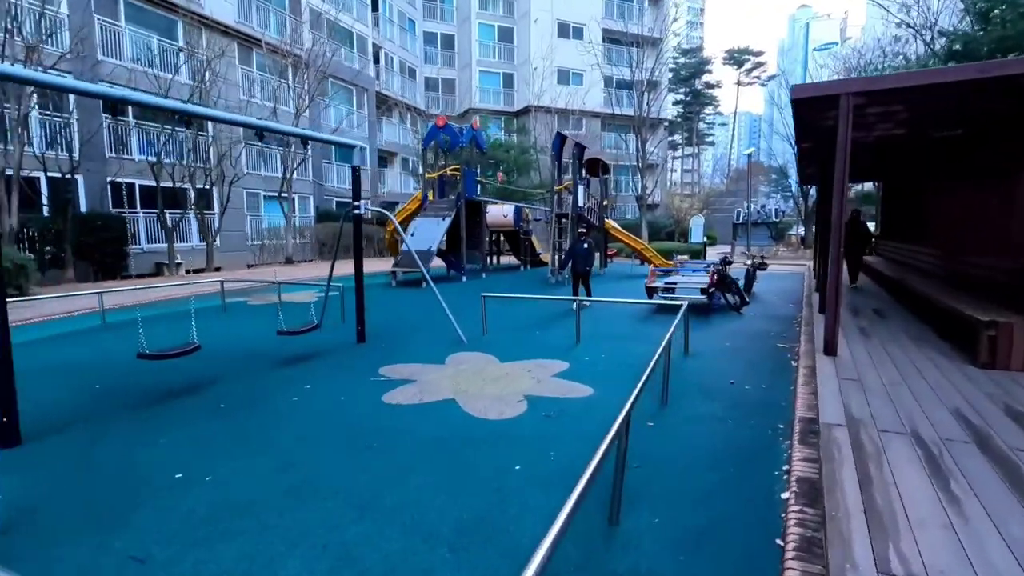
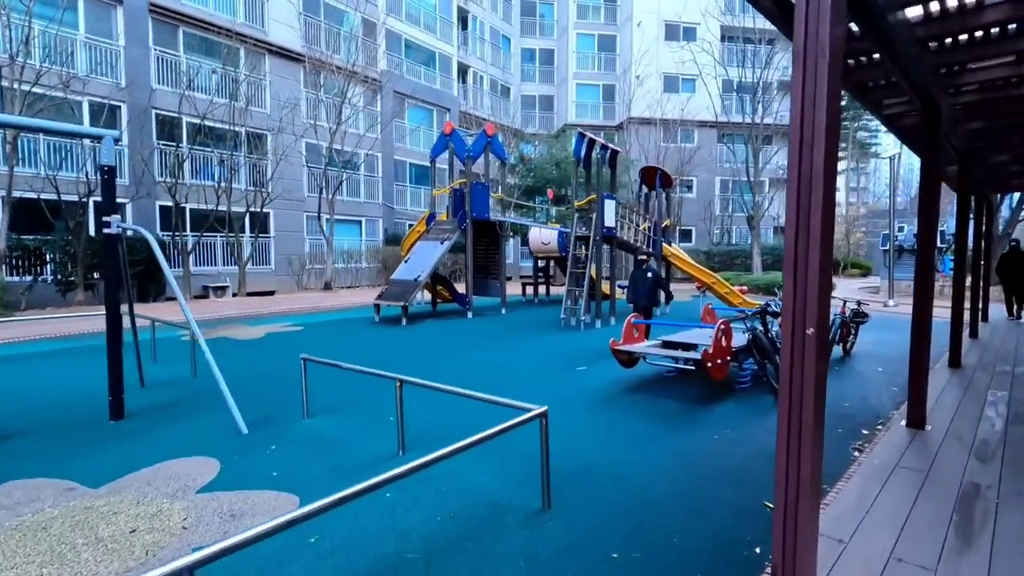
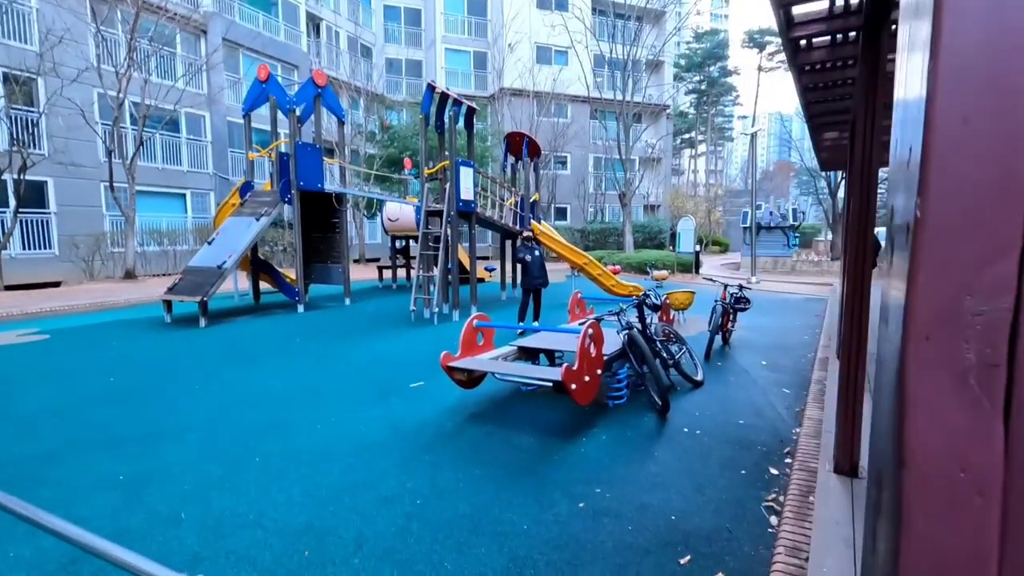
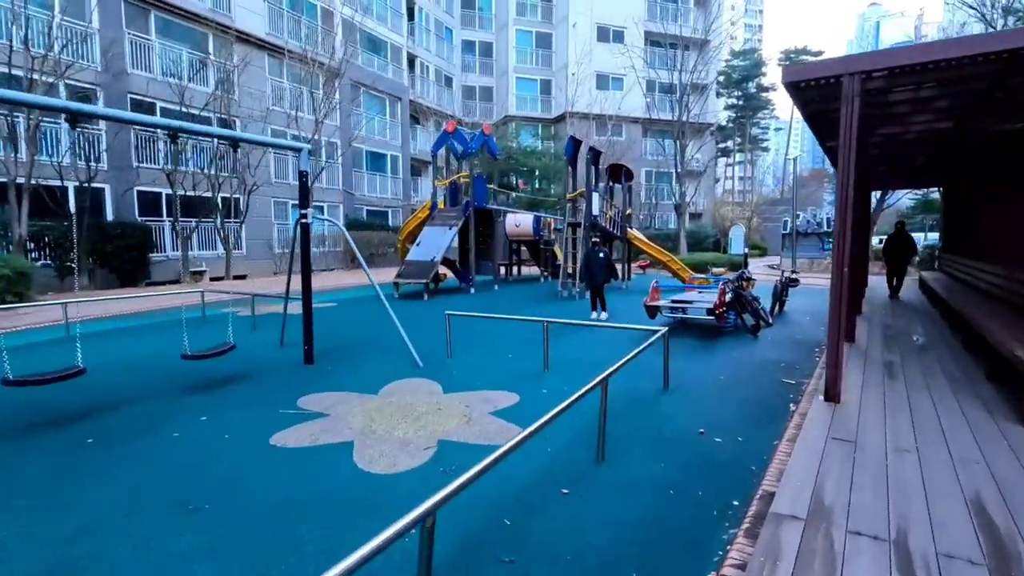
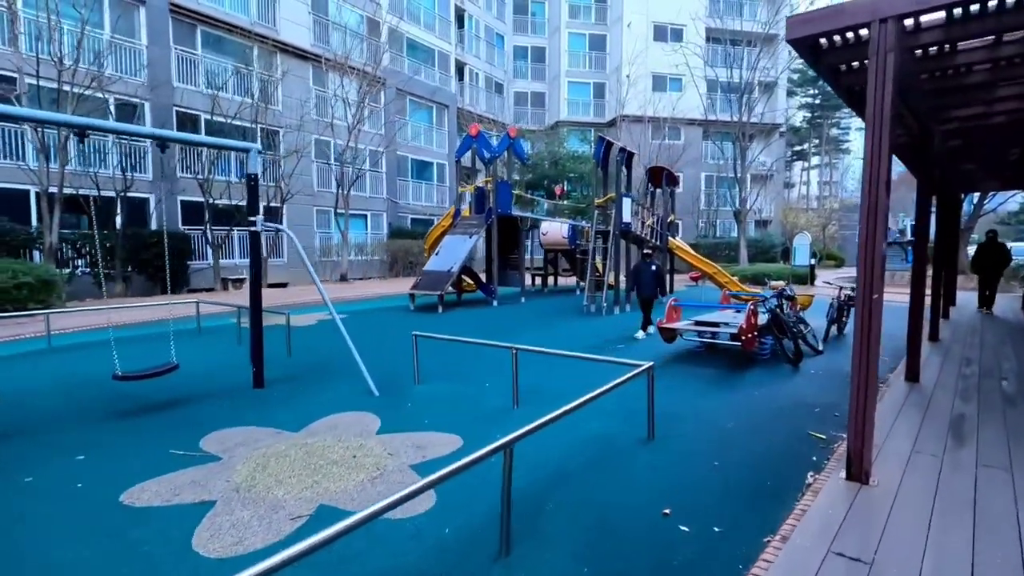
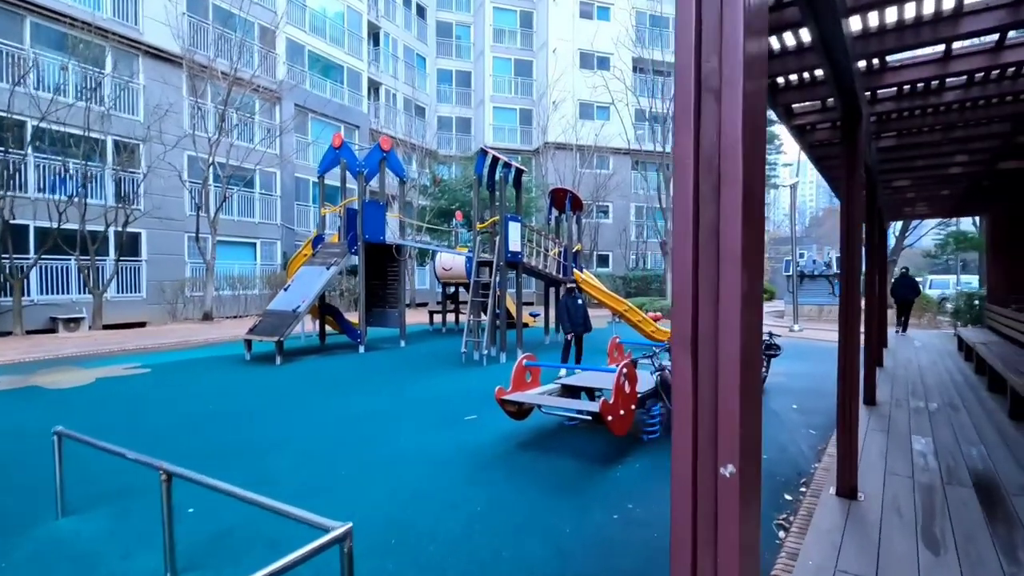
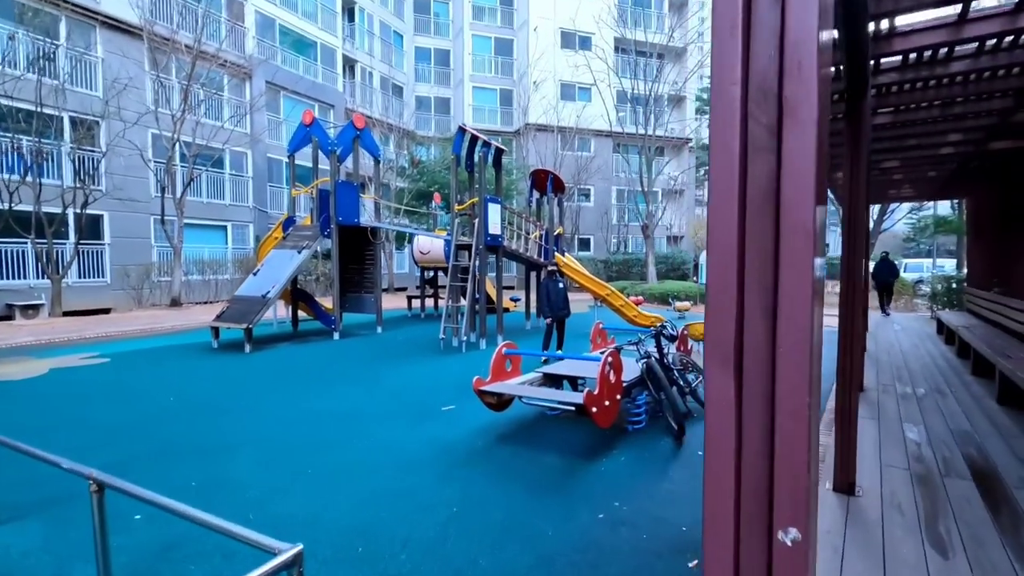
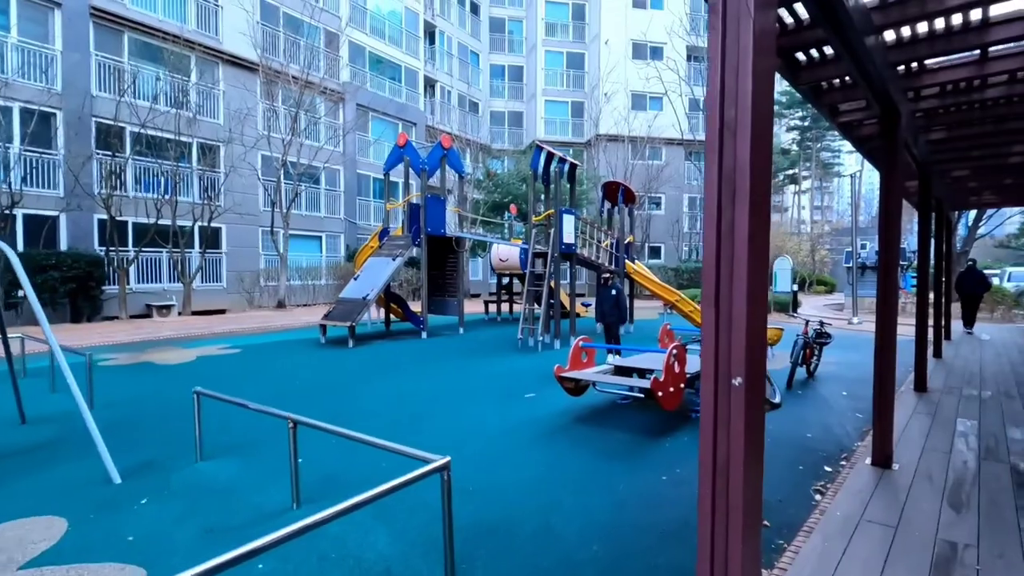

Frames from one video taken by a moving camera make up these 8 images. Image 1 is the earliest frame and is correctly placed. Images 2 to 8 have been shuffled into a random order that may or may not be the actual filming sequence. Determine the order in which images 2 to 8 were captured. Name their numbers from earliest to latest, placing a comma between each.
4, 5, 2, 8, 6, 7, 3
